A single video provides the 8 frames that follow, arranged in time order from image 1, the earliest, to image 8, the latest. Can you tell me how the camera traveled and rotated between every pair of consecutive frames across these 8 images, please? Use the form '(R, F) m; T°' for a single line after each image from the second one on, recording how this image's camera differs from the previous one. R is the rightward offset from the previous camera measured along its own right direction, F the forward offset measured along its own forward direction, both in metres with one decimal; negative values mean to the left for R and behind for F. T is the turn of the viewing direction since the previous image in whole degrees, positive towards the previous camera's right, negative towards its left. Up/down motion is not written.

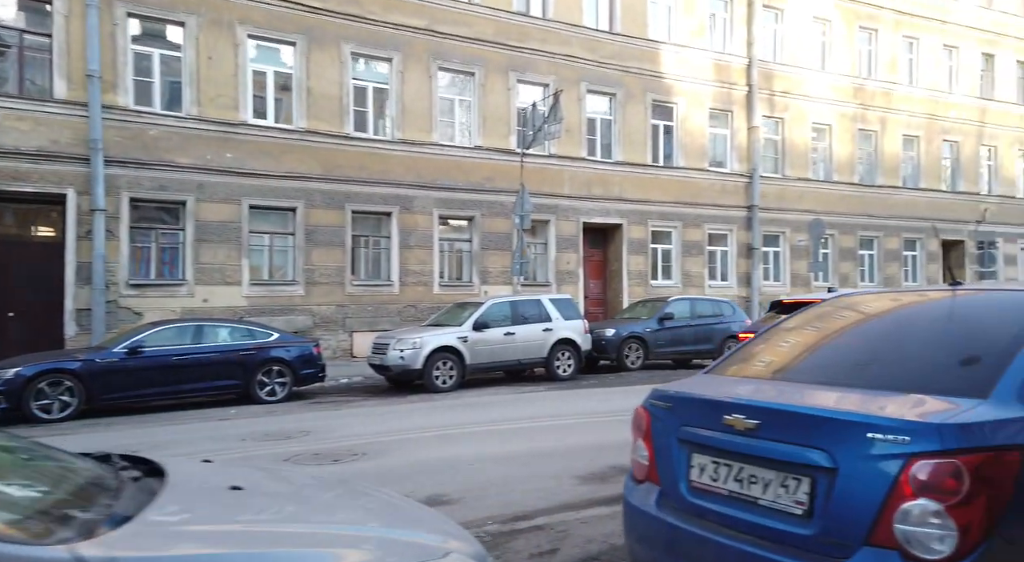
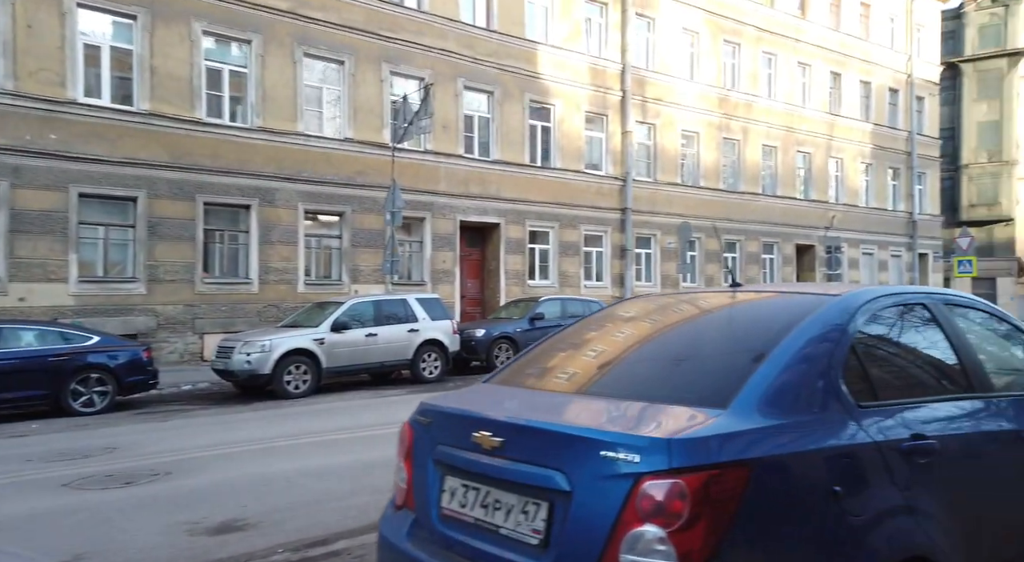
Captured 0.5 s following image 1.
(+0.2, +0.3) m; +9°
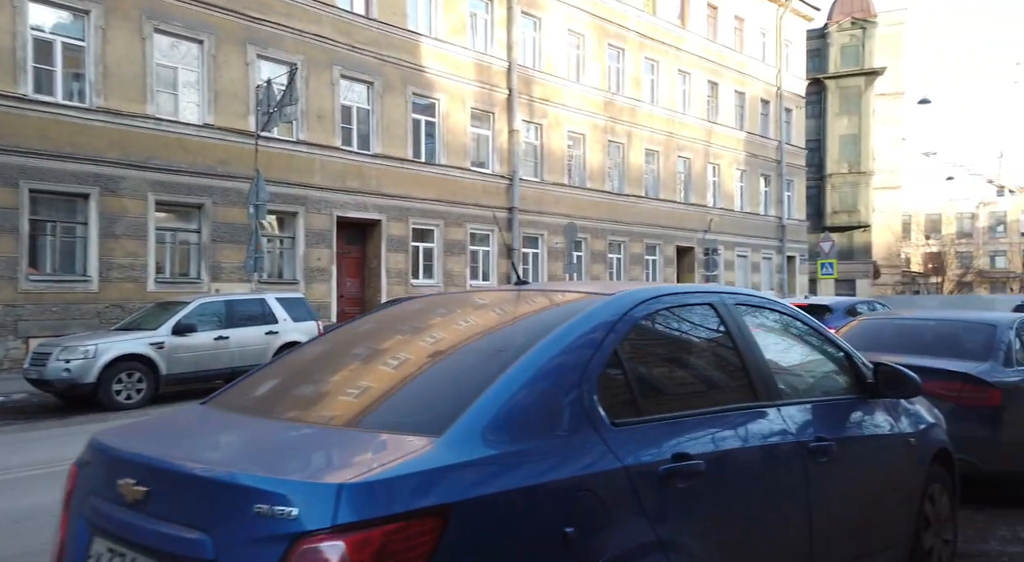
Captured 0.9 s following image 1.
(+0.2, +0.4) m; +8°
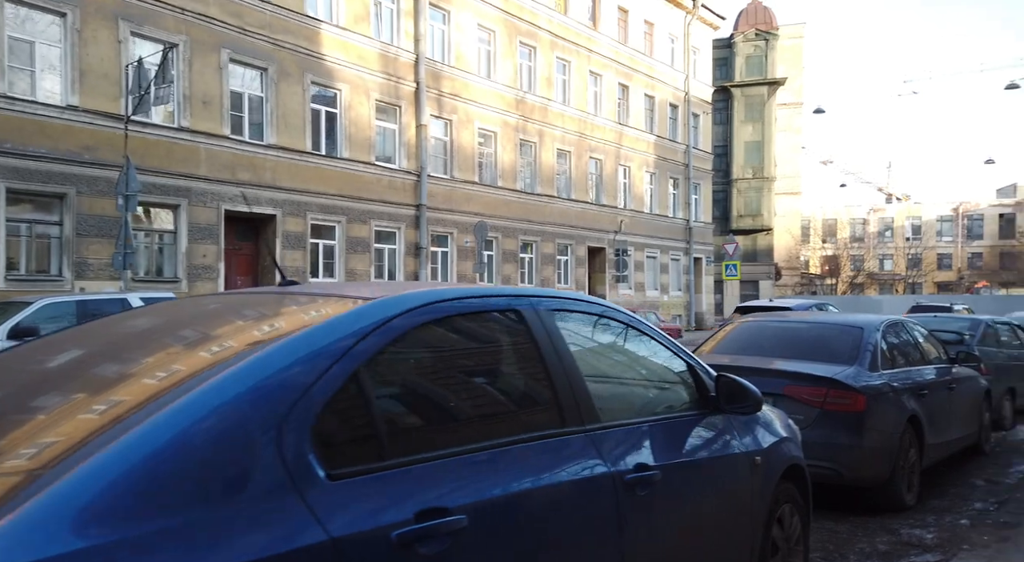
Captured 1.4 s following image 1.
(+0.3, +0.3) m; +6°
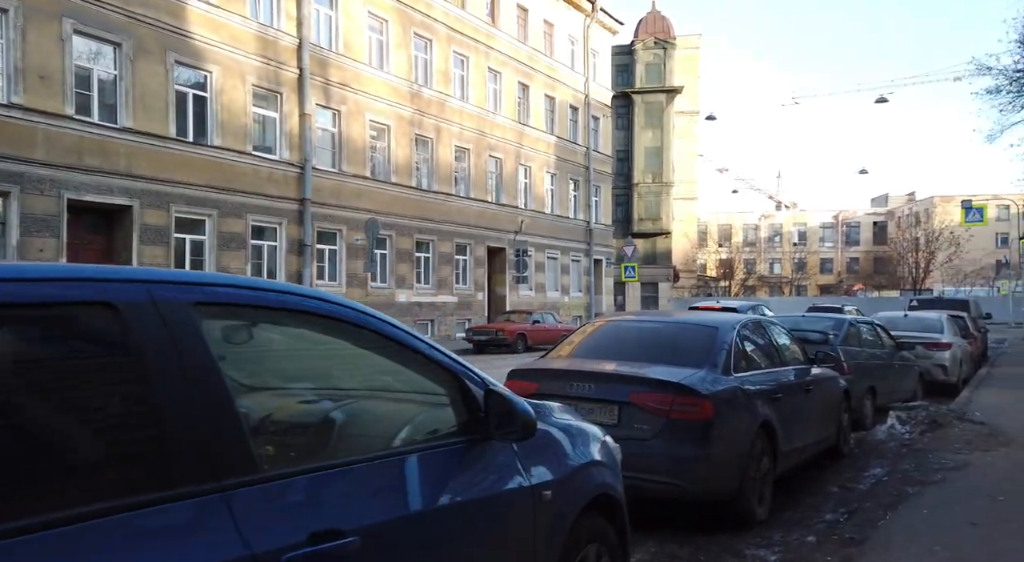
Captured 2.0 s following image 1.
(+0.5, +0.5) m; +7°
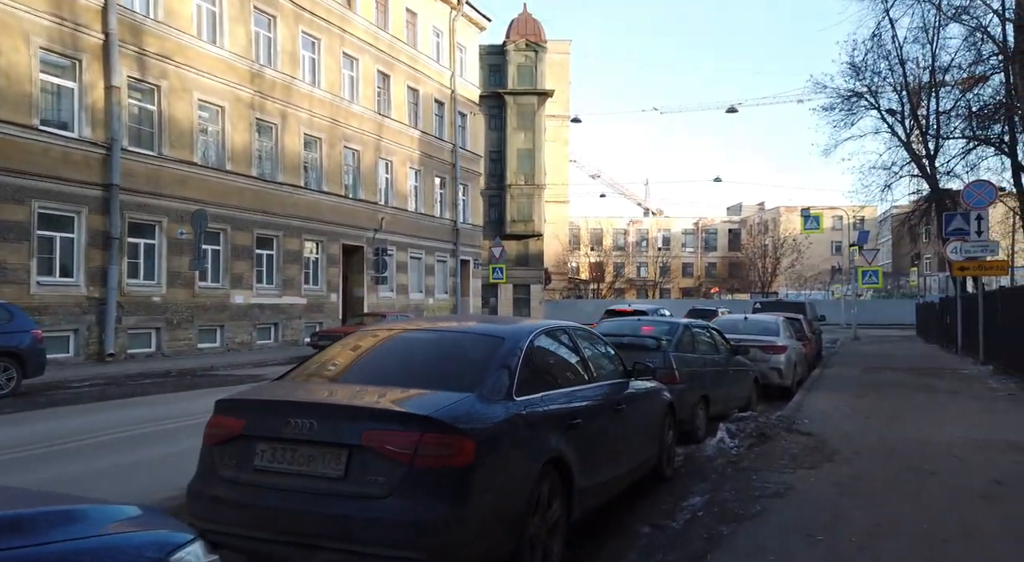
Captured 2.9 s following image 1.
(+0.8, +1.1) m; +10°
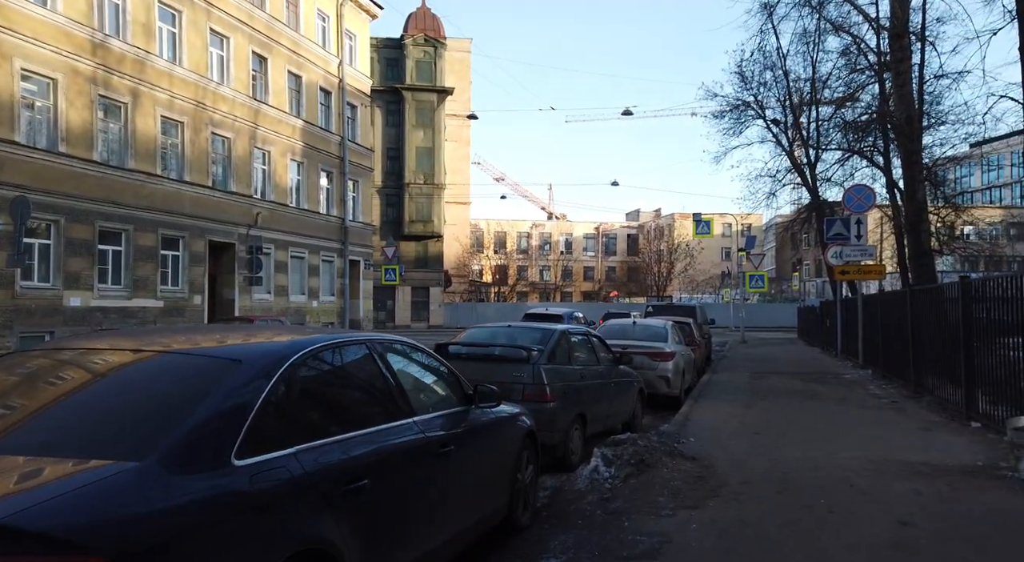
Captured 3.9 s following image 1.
(+0.7, +1.5) m; +8°
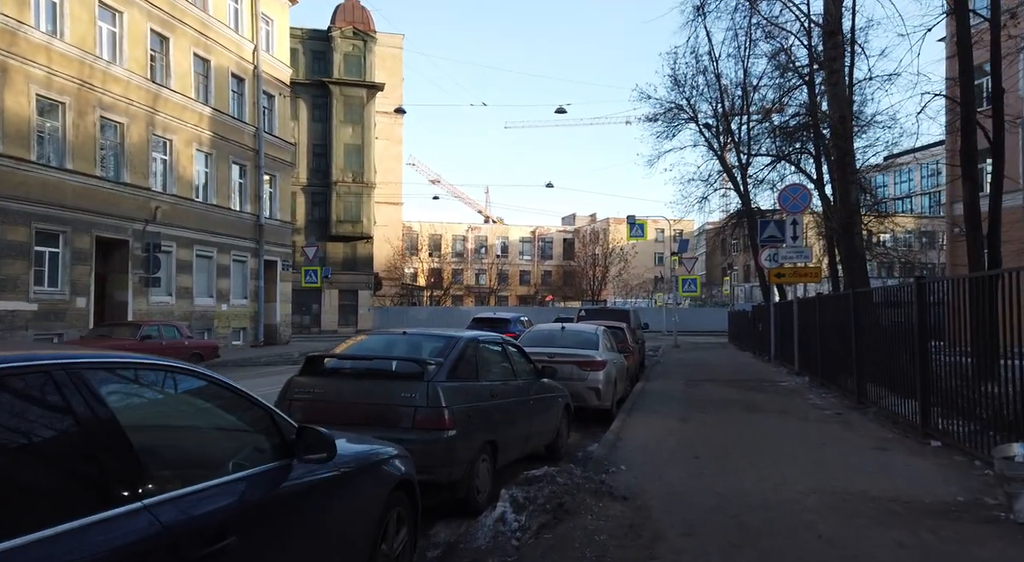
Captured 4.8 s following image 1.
(+0.4, +1.7) m; +5°
